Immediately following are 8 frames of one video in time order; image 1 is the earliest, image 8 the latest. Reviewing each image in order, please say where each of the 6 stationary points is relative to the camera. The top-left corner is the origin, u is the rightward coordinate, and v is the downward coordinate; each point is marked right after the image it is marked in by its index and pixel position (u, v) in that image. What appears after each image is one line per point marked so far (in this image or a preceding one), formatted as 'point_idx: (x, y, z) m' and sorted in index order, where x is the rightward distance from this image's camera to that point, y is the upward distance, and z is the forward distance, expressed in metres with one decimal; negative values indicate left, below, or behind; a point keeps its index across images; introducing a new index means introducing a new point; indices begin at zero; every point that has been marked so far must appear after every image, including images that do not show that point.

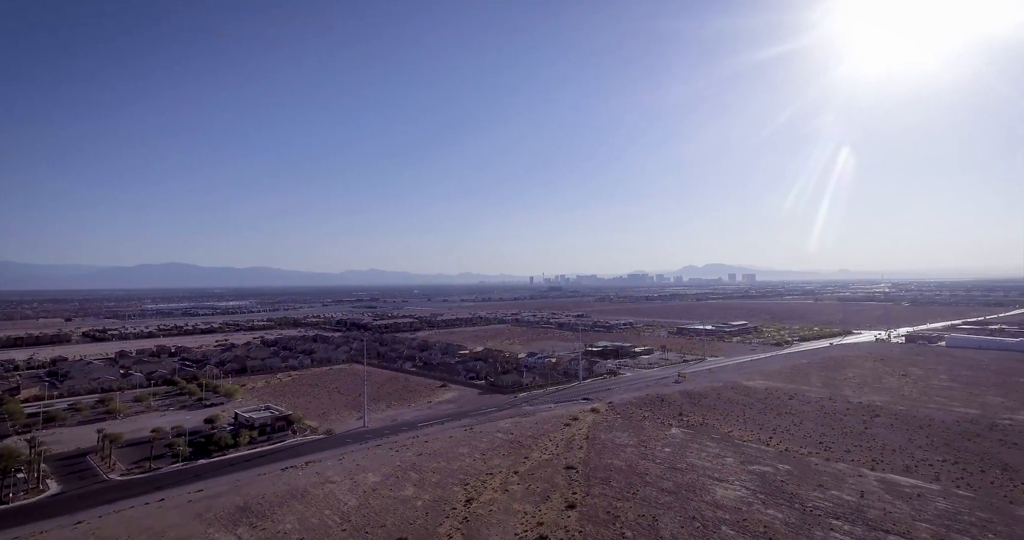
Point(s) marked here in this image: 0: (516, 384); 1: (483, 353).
0: (+0.1, -3.1, +14.5) m
1: (-1.1, -2.9, +19.0) m
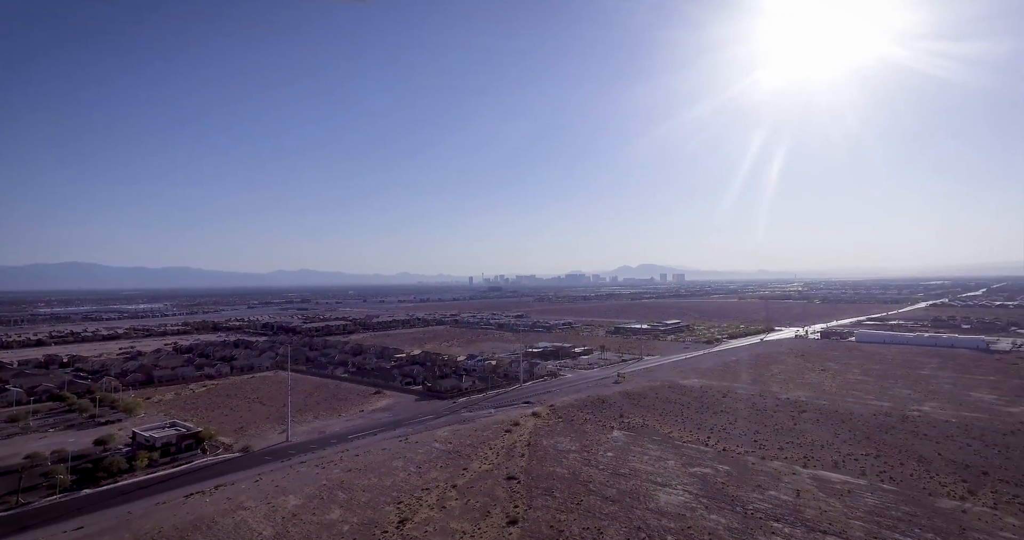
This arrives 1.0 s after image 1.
0: (-1.5, -3.1, +14.0) m
1: (-3.1, -2.9, +18.3) m
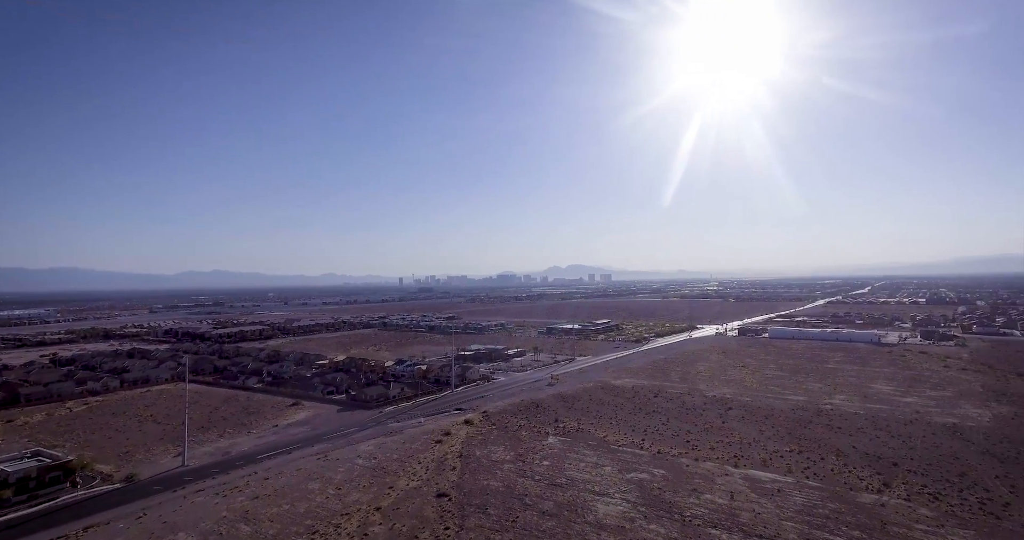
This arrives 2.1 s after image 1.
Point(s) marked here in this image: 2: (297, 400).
0: (-3.2, -3.1, +13.2) m
1: (-5.4, -2.9, +17.3) m
2: (-5.1, -3.0, +12.7) m
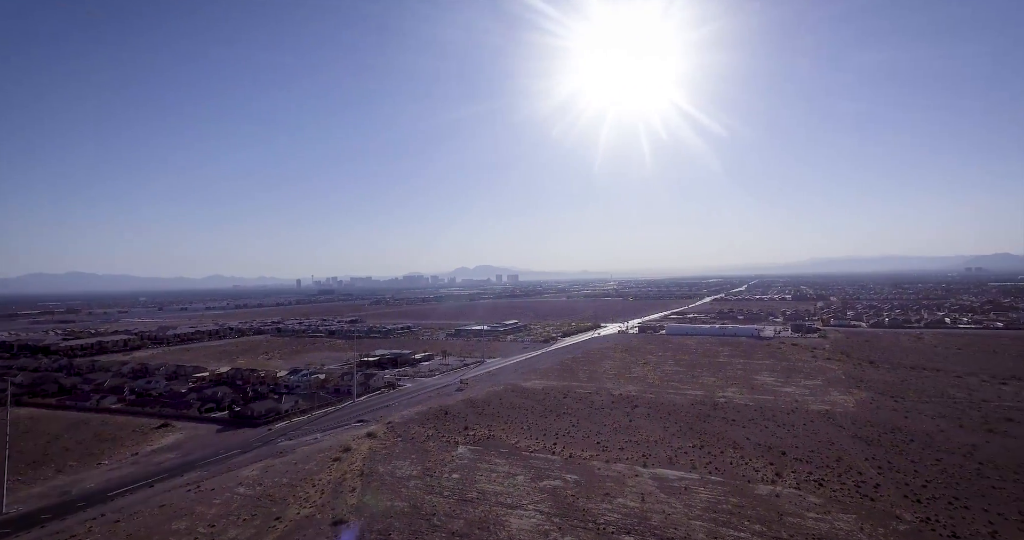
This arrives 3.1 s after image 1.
0: (-5.3, -3.1, +11.9) m
1: (-8.1, -3.0, +15.6) m
2: (-7.1, -3.1, +11.2) m
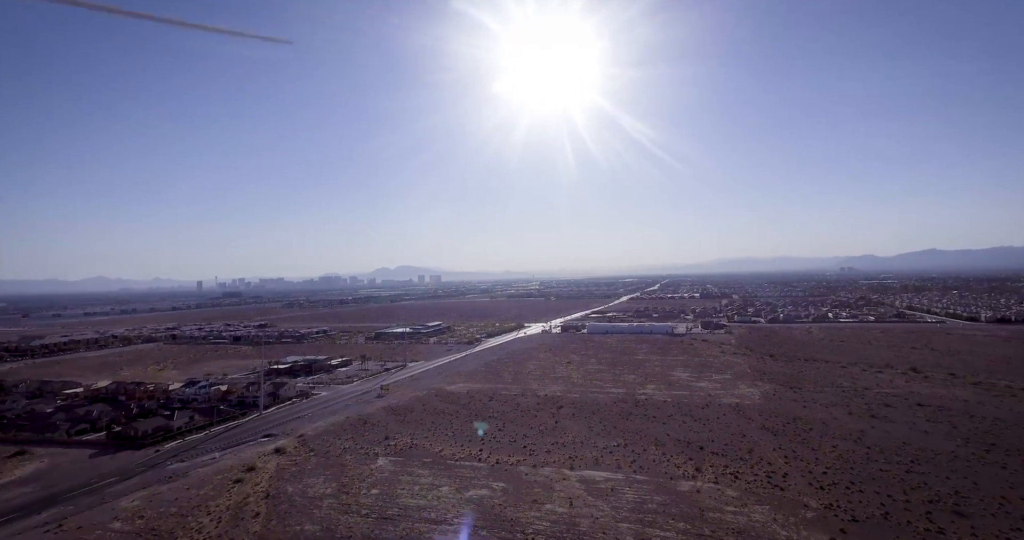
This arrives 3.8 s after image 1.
0: (-6.8, -3.1, +10.6) m
1: (-10.2, -3.0, +13.8) m
2: (-8.5, -3.1, +9.6) m
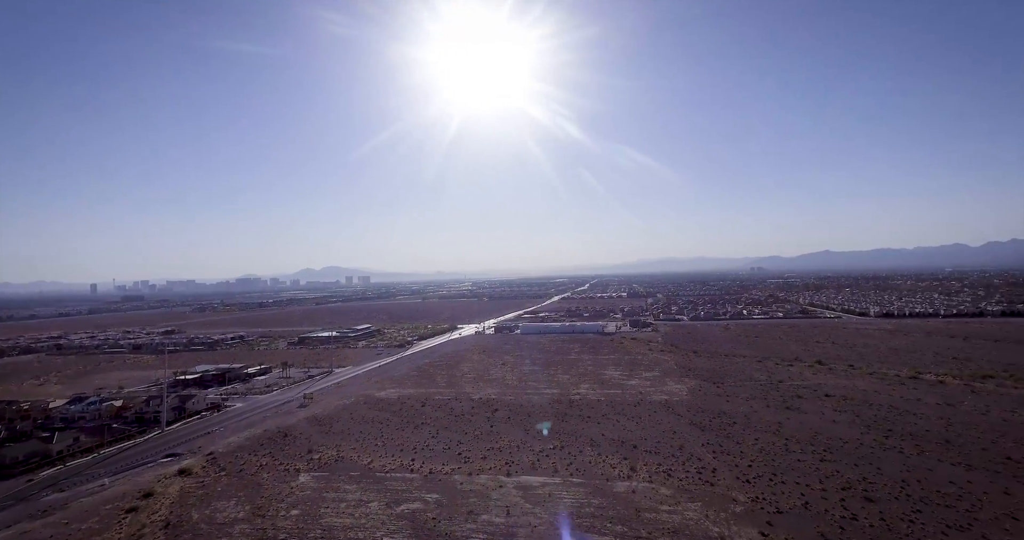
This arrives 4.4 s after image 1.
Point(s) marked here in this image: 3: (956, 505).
0: (-8.0, -3.1, +9.2) m
1: (-11.7, -3.0, +12.0) m
2: (-9.5, -3.1, +8.0) m
3: (+10.6, -5.6, +13.1) m
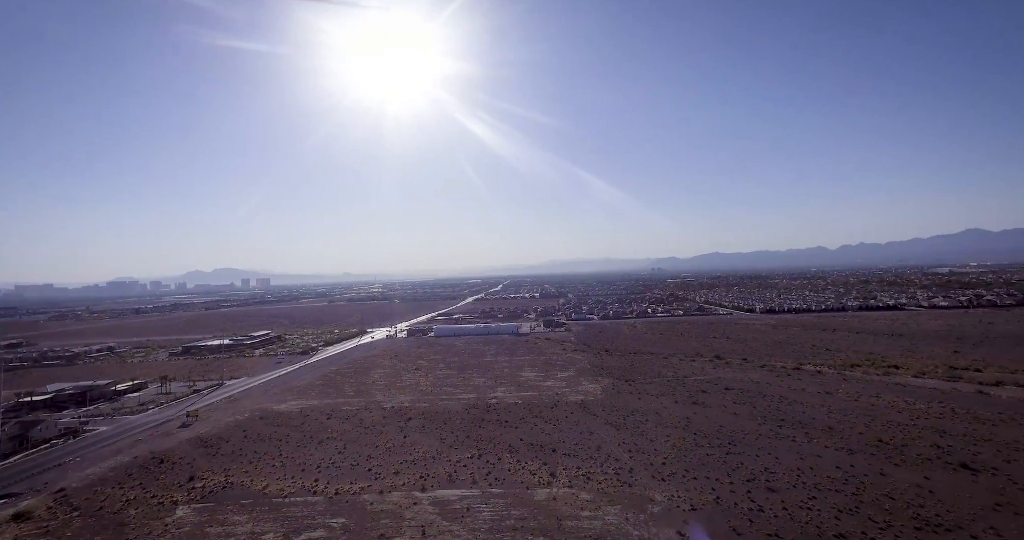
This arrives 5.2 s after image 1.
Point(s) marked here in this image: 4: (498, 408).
0: (-9.2, -3.1, +7.1) m
1: (-13.3, -3.0, +9.3) m
2: (-10.5, -3.1, +5.7) m
3: (+8.6, -5.6, +13.9) m
4: (-0.5, -4.9, +19.4) m
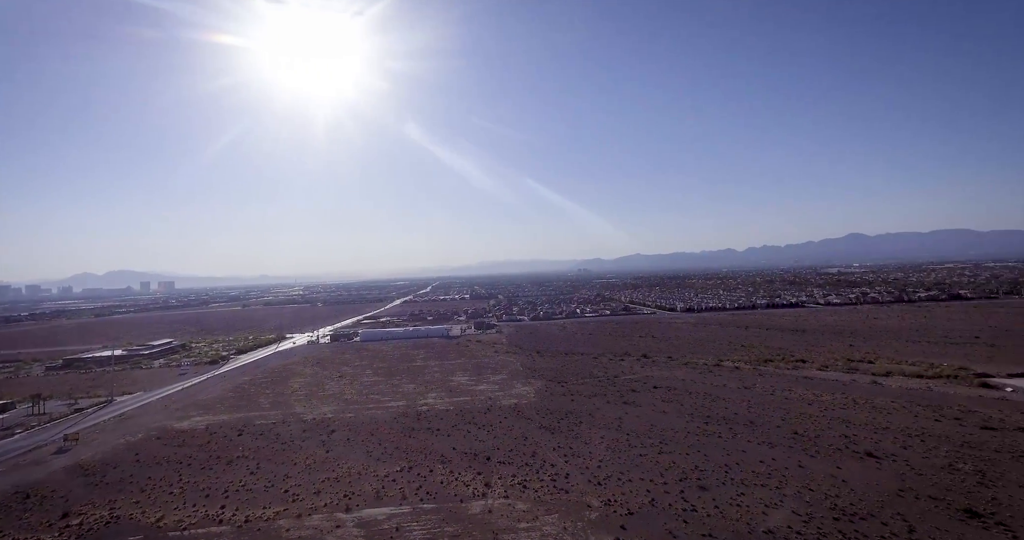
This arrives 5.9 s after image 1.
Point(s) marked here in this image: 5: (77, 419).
0: (-9.9, -3.1, +5.2) m
1: (-14.3, -3.0, +6.8) m
2: (-11.0, -3.1, +3.6) m
3: (+6.9, -5.6, +14.2) m
4: (-2.8, -5.0, +18.5) m
5: (-11.1, -3.8, +13.9) m
